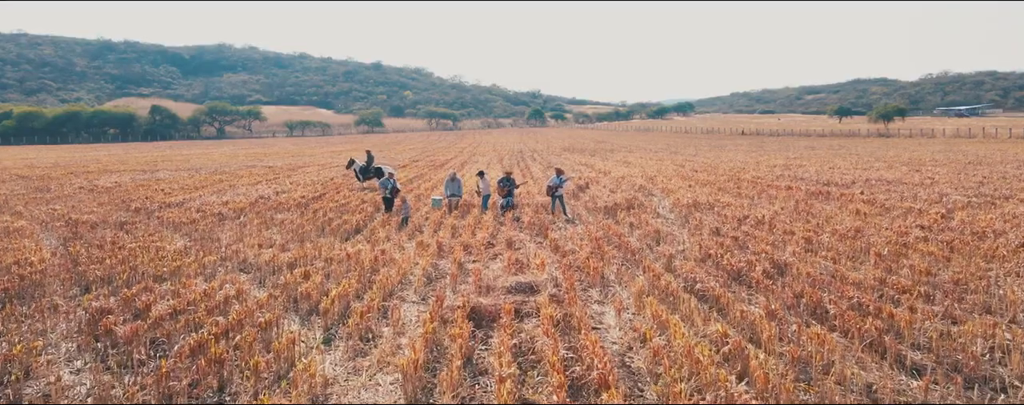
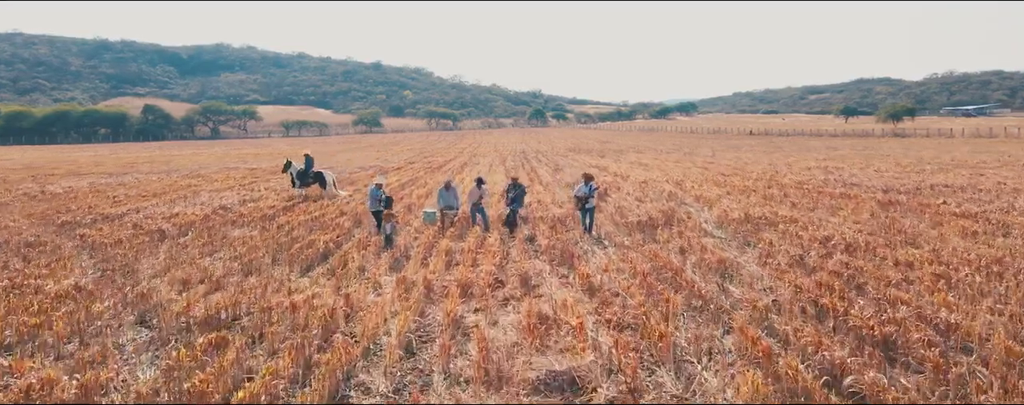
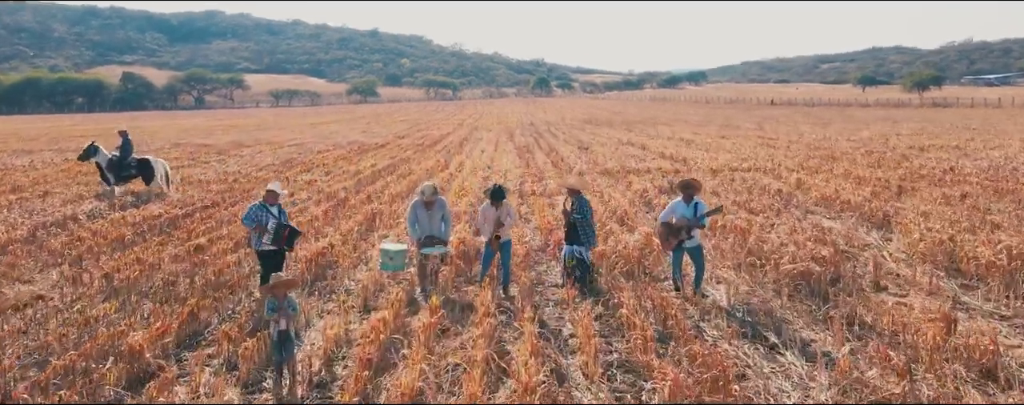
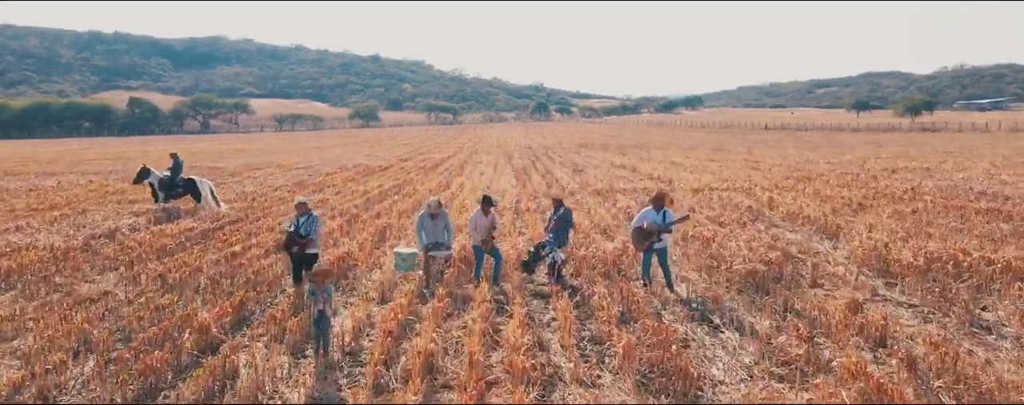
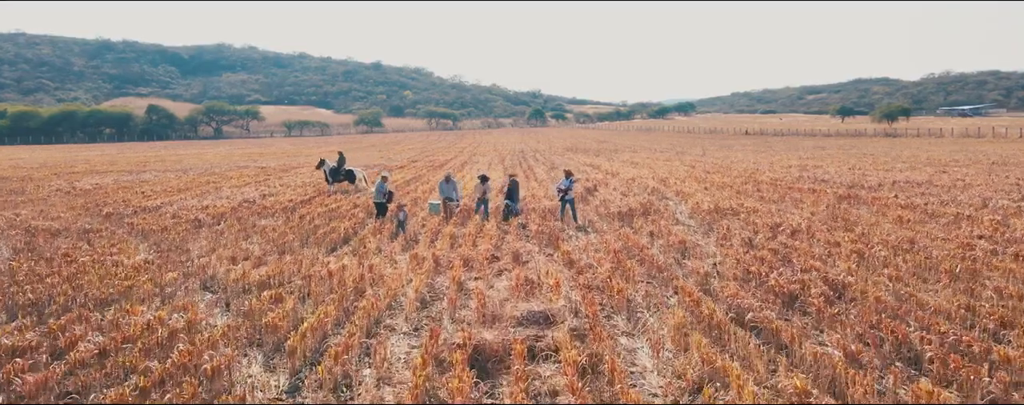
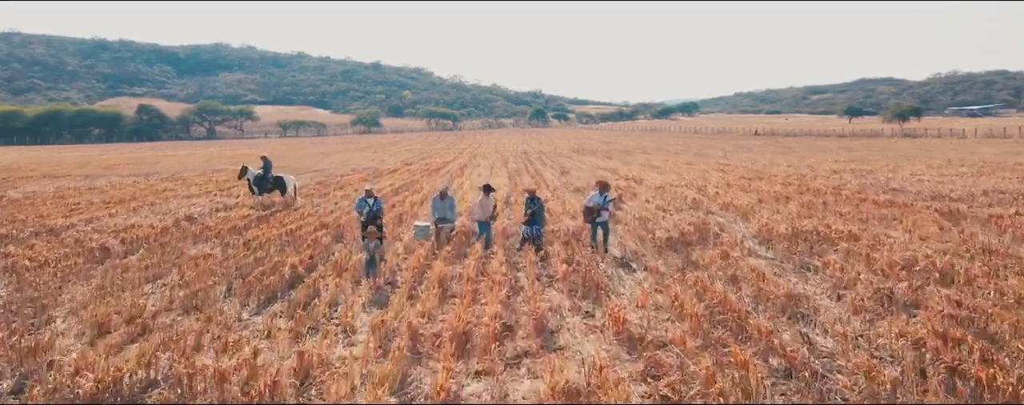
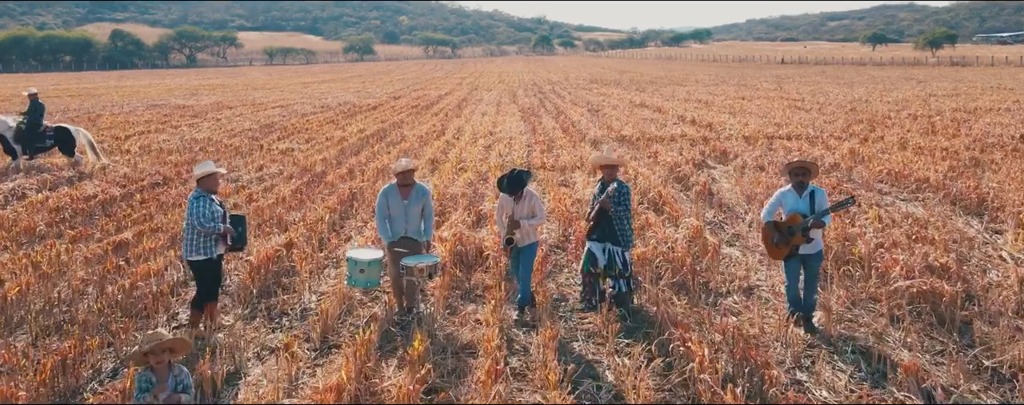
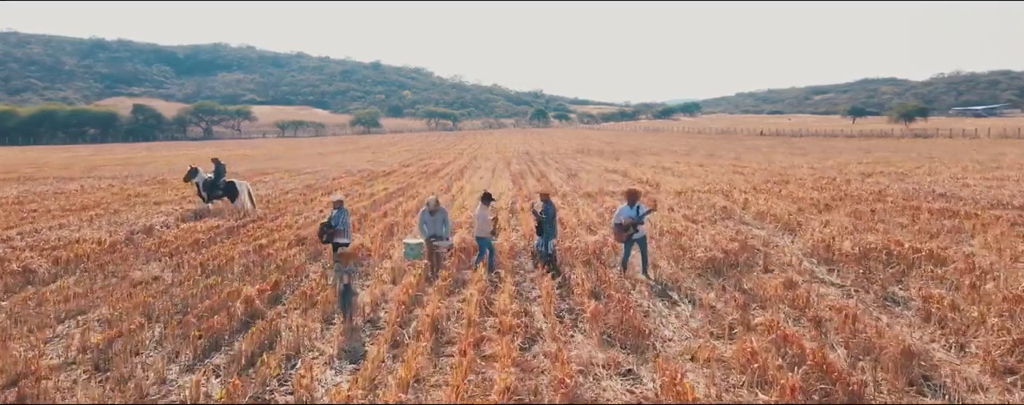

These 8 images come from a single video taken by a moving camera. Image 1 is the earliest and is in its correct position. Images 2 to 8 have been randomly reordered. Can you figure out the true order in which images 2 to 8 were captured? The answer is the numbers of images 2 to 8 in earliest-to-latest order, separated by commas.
5, 2, 6, 8, 4, 3, 7
